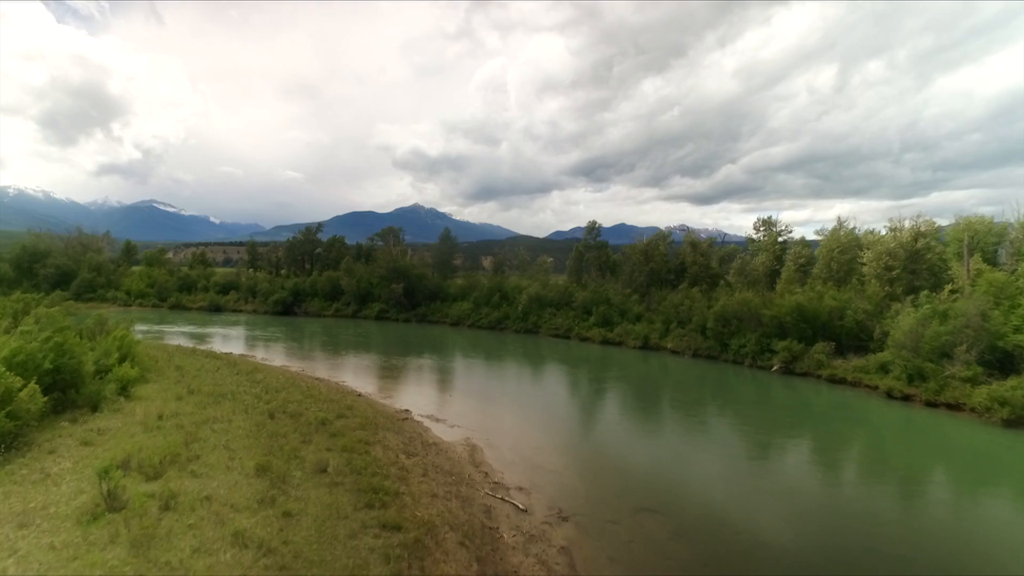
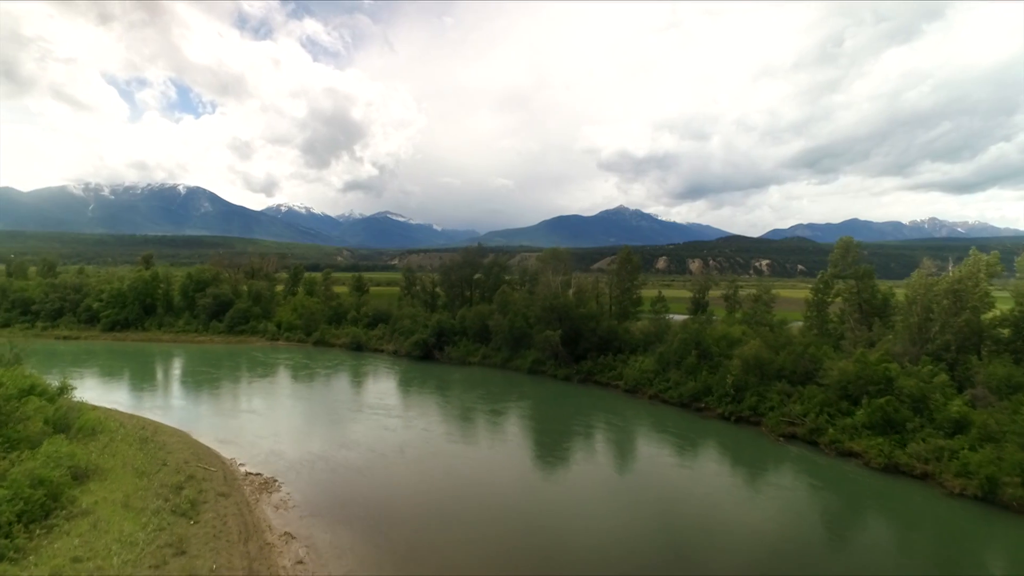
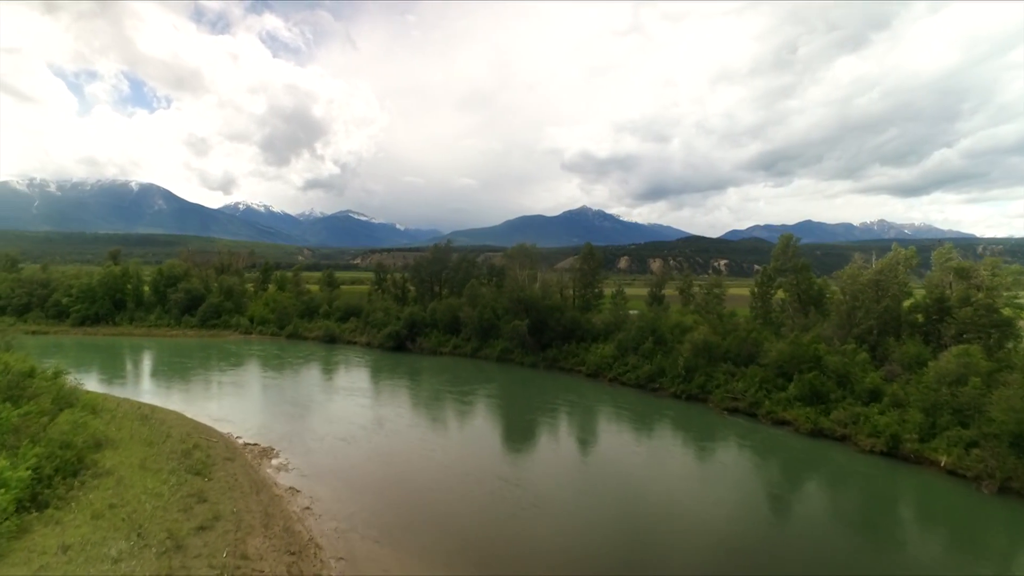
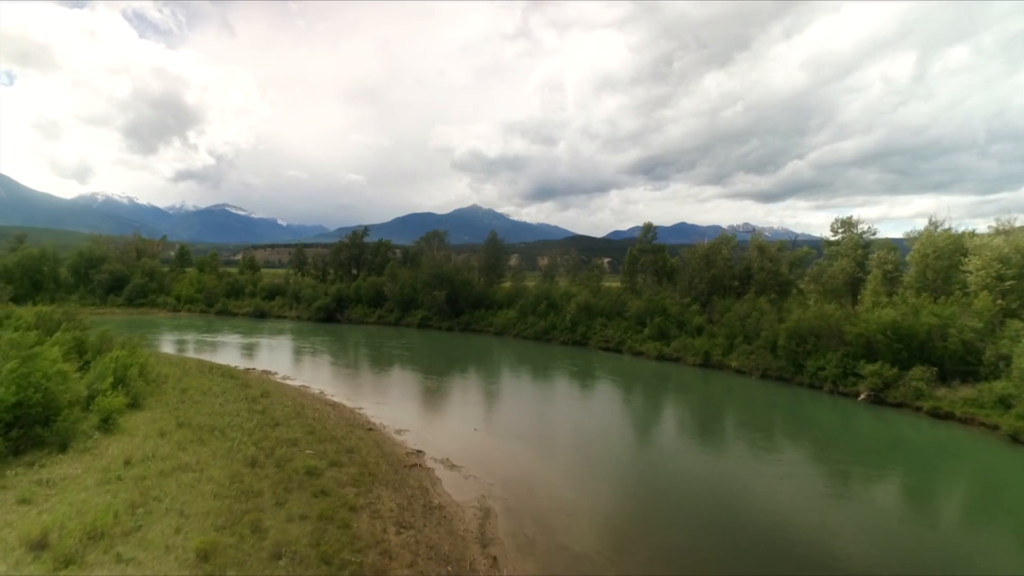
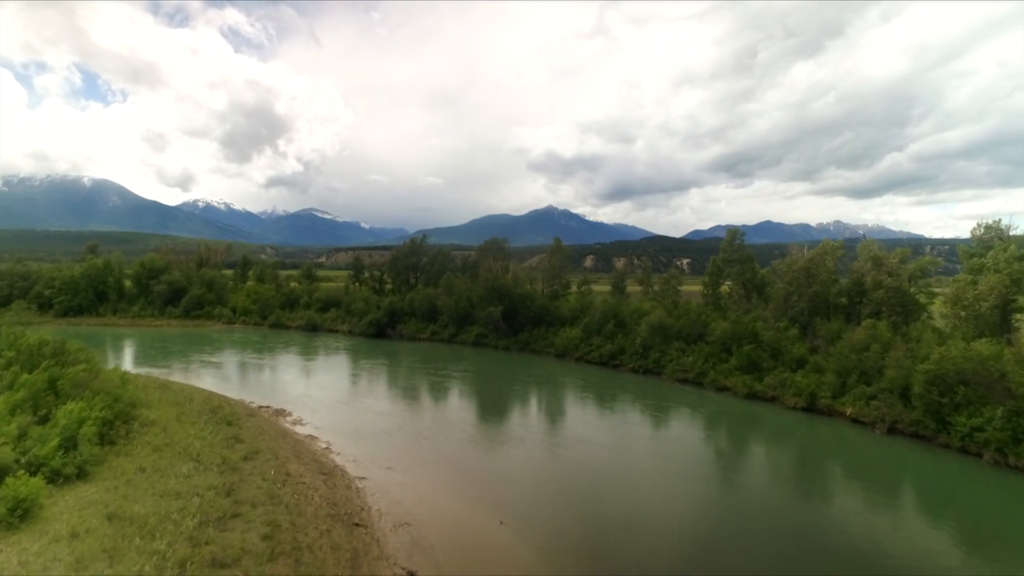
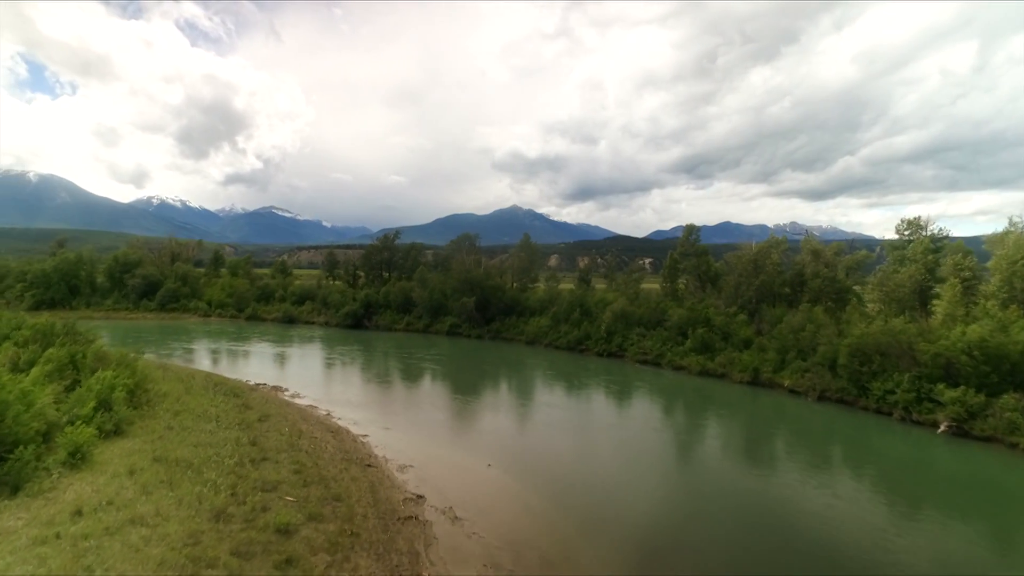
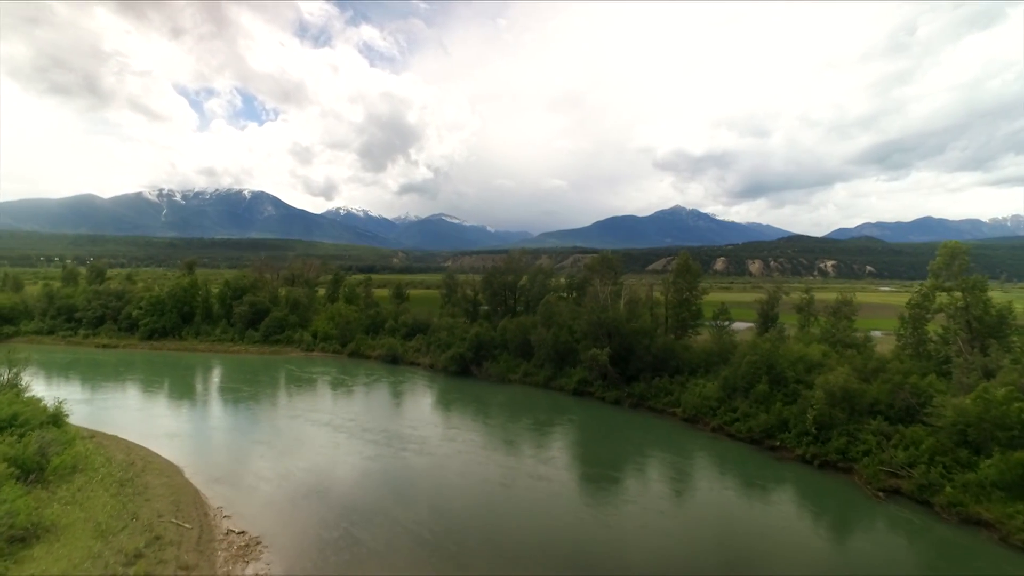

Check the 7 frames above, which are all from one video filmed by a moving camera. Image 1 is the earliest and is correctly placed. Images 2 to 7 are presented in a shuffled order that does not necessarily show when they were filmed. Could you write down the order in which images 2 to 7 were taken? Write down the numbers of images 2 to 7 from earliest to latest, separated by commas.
4, 6, 5, 3, 2, 7
